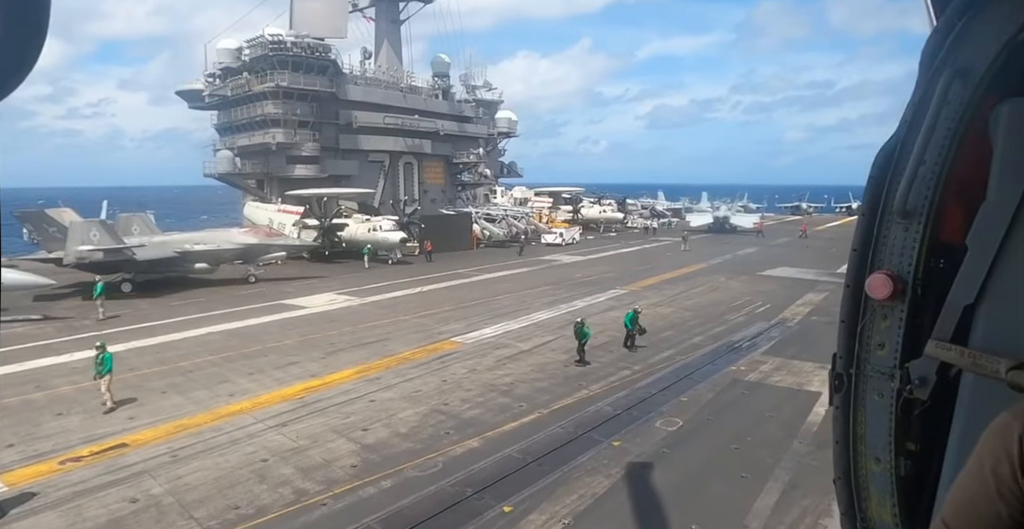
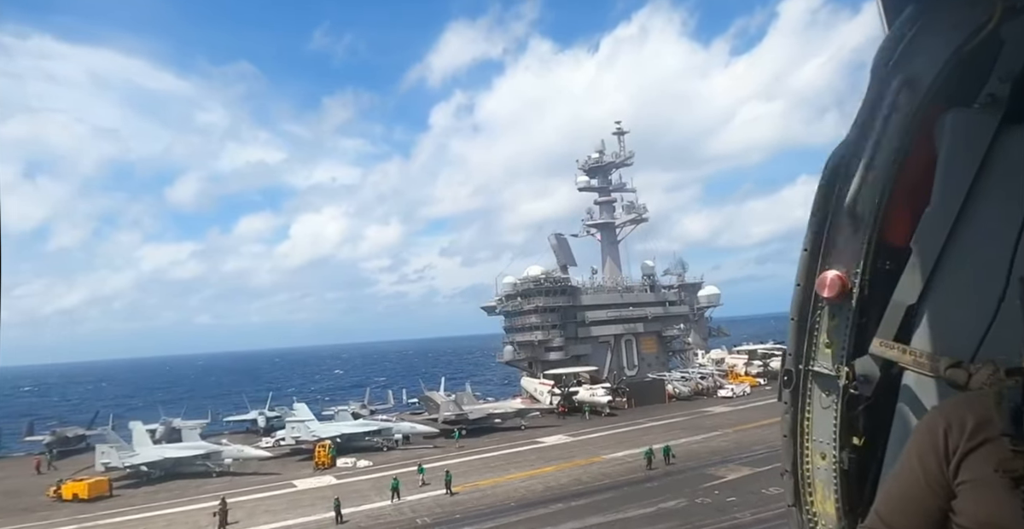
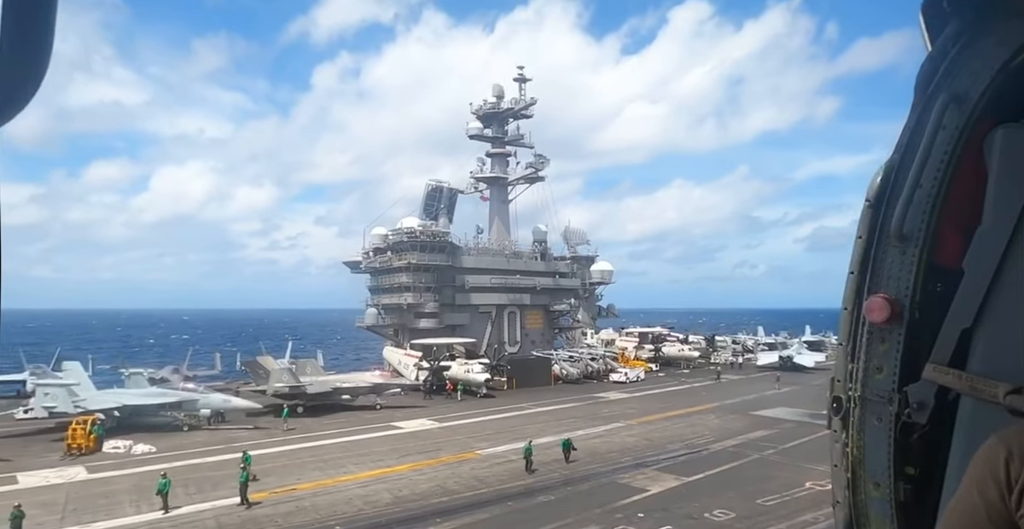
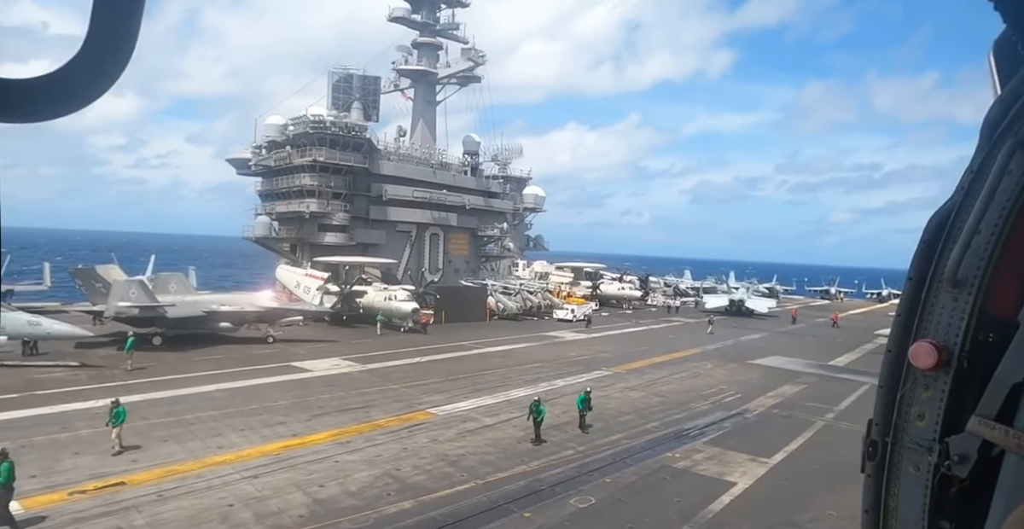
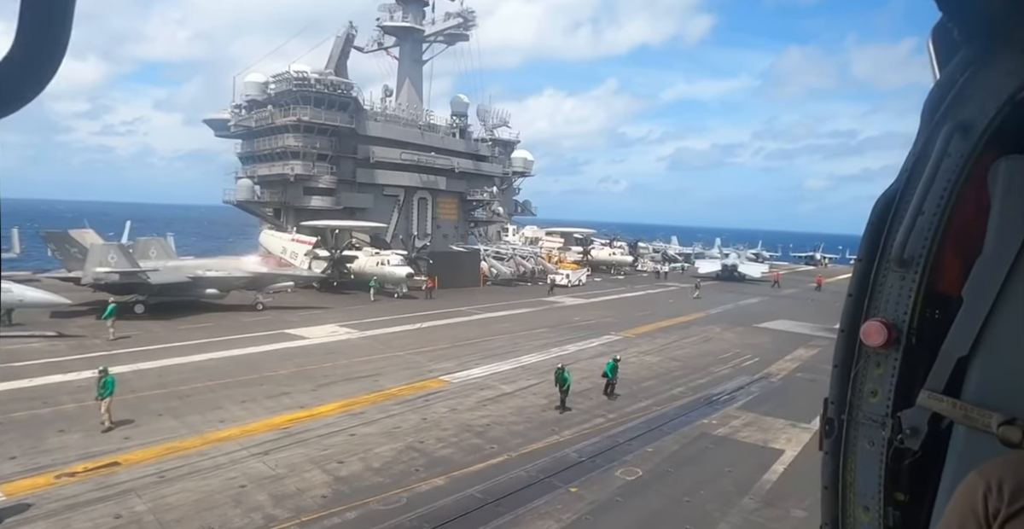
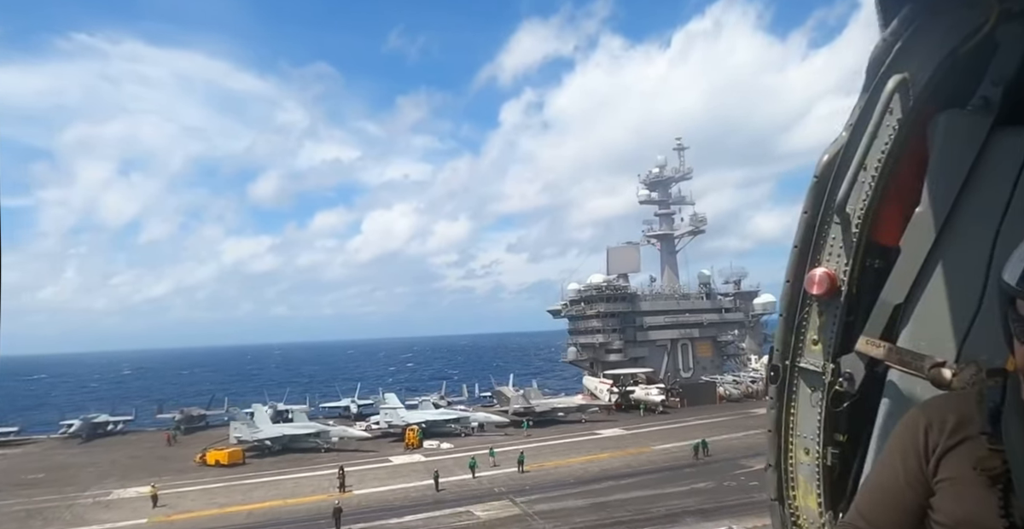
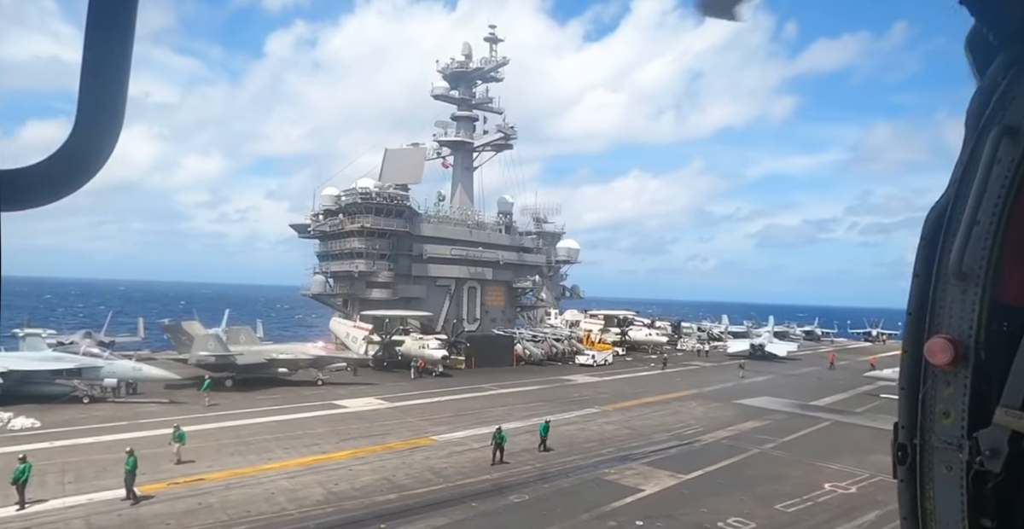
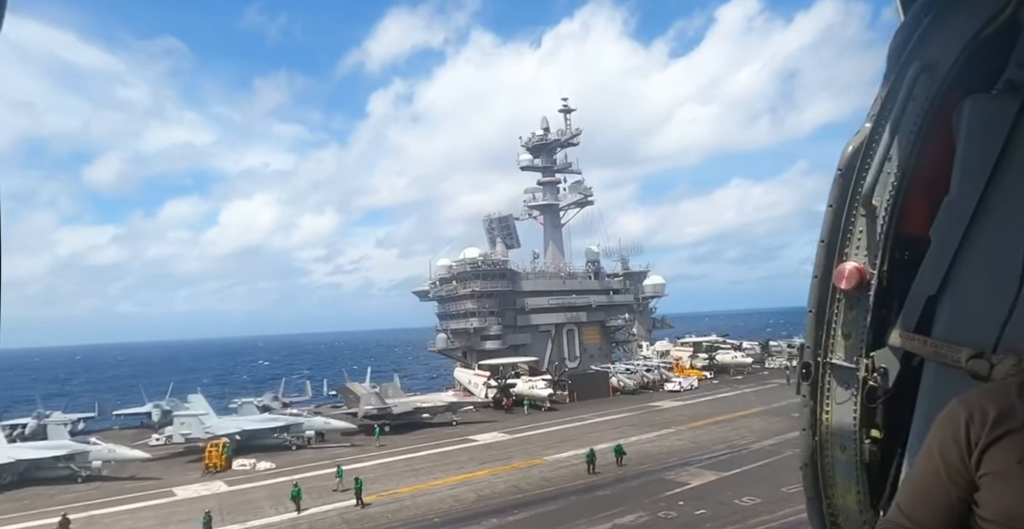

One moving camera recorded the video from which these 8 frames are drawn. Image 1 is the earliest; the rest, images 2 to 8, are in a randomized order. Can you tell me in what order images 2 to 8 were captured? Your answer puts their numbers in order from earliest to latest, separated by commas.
5, 4, 7, 3, 8, 2, 6
